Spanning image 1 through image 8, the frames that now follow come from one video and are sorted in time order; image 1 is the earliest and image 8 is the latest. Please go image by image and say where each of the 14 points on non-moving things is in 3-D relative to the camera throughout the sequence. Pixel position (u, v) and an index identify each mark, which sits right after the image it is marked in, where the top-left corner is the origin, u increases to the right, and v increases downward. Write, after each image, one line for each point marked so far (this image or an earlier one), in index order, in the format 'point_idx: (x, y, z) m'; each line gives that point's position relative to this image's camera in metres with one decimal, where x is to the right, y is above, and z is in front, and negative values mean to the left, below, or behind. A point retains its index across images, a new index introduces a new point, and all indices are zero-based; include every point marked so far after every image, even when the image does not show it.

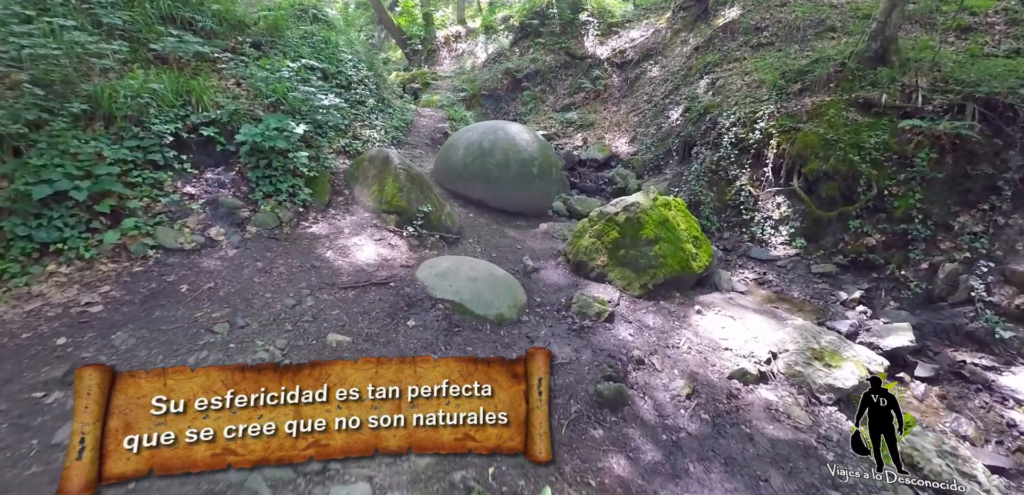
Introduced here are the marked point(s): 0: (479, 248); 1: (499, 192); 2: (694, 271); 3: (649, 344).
0: (-0.3, 0.0, +4.6) m
1: (-0.1, +0.7, +5.4) m
2: (+1.9, -0.3, +4.3) m
3: (+1.1, -0.8, +3.4) m
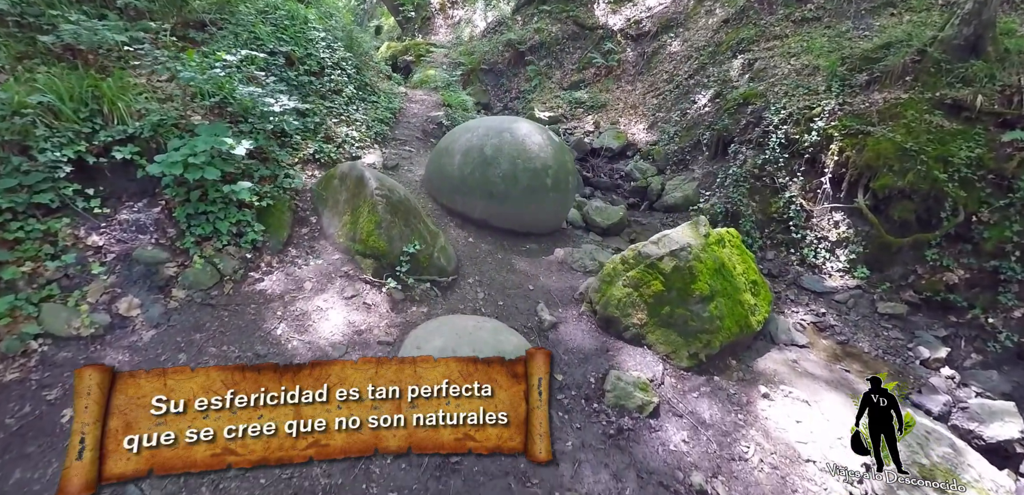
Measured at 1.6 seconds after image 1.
0: (-0.2, -0.3, +3.7) m
1: (-0.1, +0.4, +4.5) m
2: (+1.9, -0.6, +3.5) m
3: (+1.2, -1.3, +2.7) m
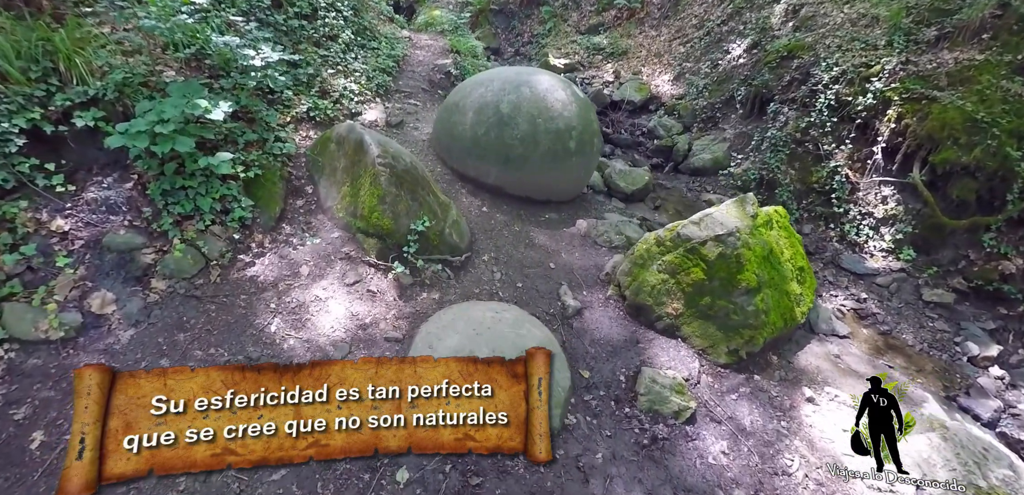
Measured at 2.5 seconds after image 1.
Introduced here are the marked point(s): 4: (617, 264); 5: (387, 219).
0: (-0.1, -0.2, +3.4) m
1: (+0.1, +0.7, +4.1) m
2: (+2.1, -0.5, +3.2) m
3: (+1.3, -1.2, +2.5) m
4: (+0.9, -0.1, +3.6) m
5: (-0.9, +0.2, +3.1) m
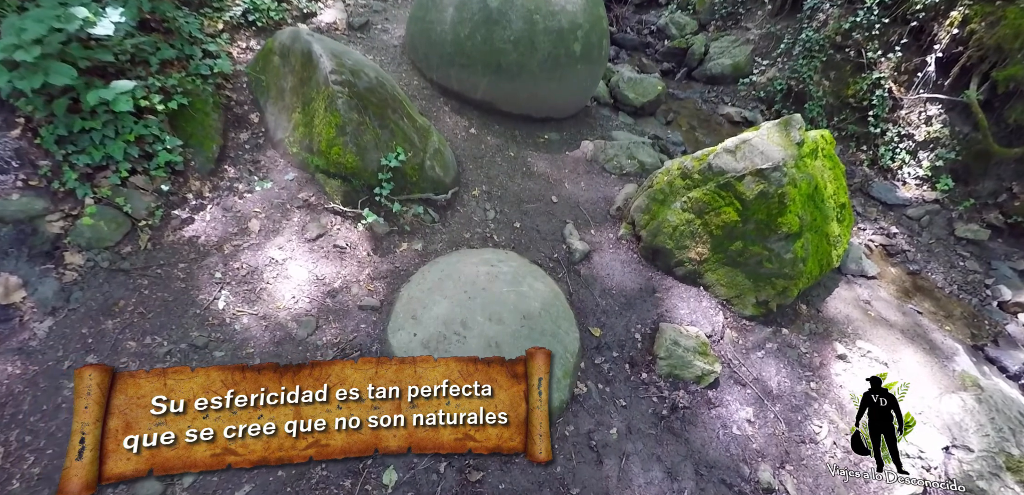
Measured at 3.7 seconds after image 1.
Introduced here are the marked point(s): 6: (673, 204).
0: (-0.1, +0.2, +2.9) m
1: (0.0, +1.2, +3.4) m
2: (+2.1, -0.1, +2.9) m
3: (+1.3, -1.0, +2.3) m
4: (+0.8, +0.4, +3.1) m
5: (-0.9, +0.5, +2.5) m
6: (+1.0, +0.3, +2.7) m
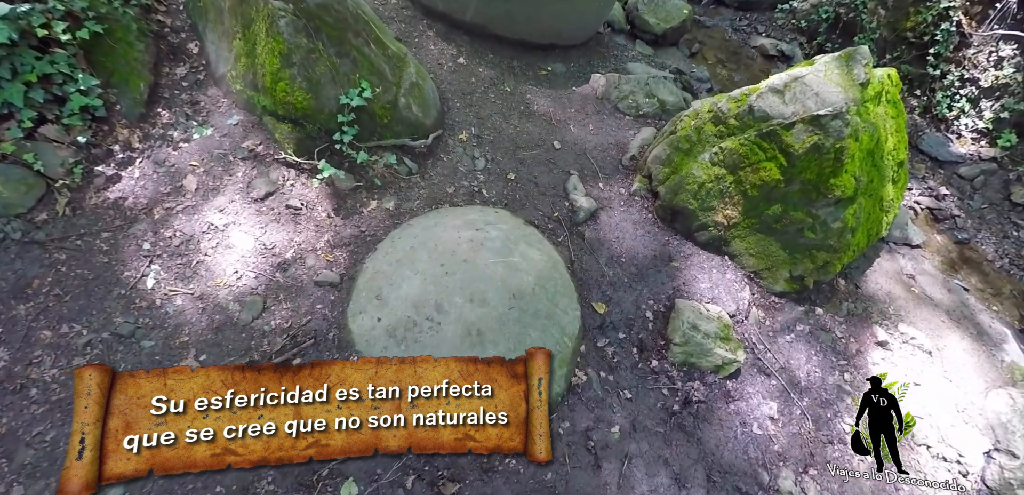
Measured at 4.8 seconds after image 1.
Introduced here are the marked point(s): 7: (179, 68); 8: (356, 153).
0: (-0.2, +0.5, +2.5) m
1: (0.0, +1.5, +2.8) m
2: (+2.0, +0.1, +2.4) m
3: (+1.2, -0.9, +1.9) m
4: (+0.8, +0.6, +2.6) m
5: (-0.9, +0.7, +2.0) m
6: (+0.9, +0.5, +2.3) m
7: (-1.7, +0.9, +2.3) m
8: (-0.8, +0.4, +2.2) m
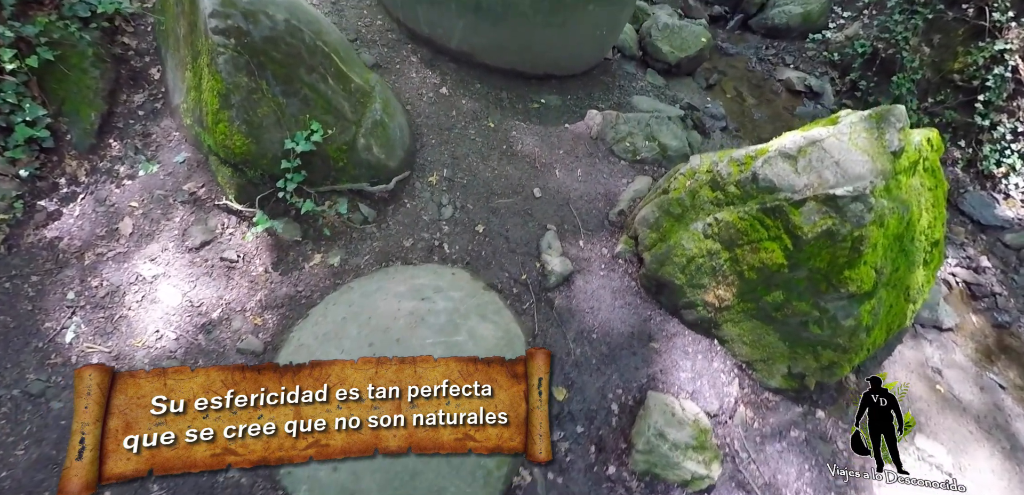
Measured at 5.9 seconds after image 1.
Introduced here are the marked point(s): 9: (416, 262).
0: (-0.3, +0.2, +2.2) m
1: (0.0, +1.2, +2.6) m
2: (+1.8, -0.3, +2.0) m
3: (+0.9, -1.2, +1.6) m
4: (+0.7, +0.3, +2.3) m
5: (-1.1, +0.4, +1.8) m
6: (+0.8, +0.1, +1.9) m
7: (-1.9, +0.8, +2.2) m
8: (-0.9, +0.2, +2.0) m
9: (-0.4, -0.1, +2.0) m
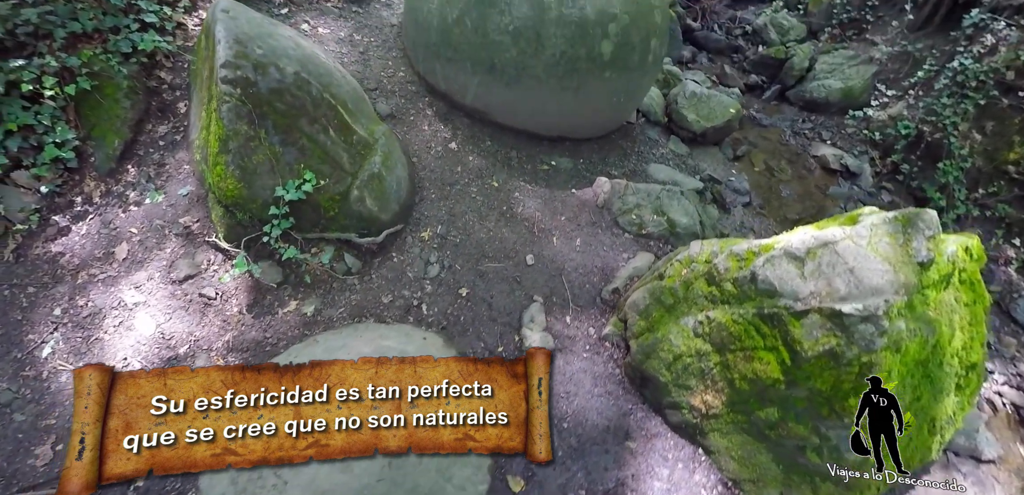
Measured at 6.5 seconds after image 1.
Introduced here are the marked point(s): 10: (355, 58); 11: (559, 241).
0: (-0.4, -0.1, +2.2) m
1: (+0.1, +0.8, +2.5) m
2: (+1.7, -0.9, +1.7) m
3: (+0.7, -1.6, +1.4) m
4: (+0.6, -0.1, +2.2) m
5: (-1.2, +0.3, +1.9) m
6: (+0.7, -0.3, +1.8) m
7: (-1.8, +0.6, +2.3) m
8: (-1.0, 0.0, +2.0) m
9: (-0.5, -0.3, +2.0) m
10: (-1.0, +1.1, +2.7) m
11: (+0.2, 0.0, +2.3) m
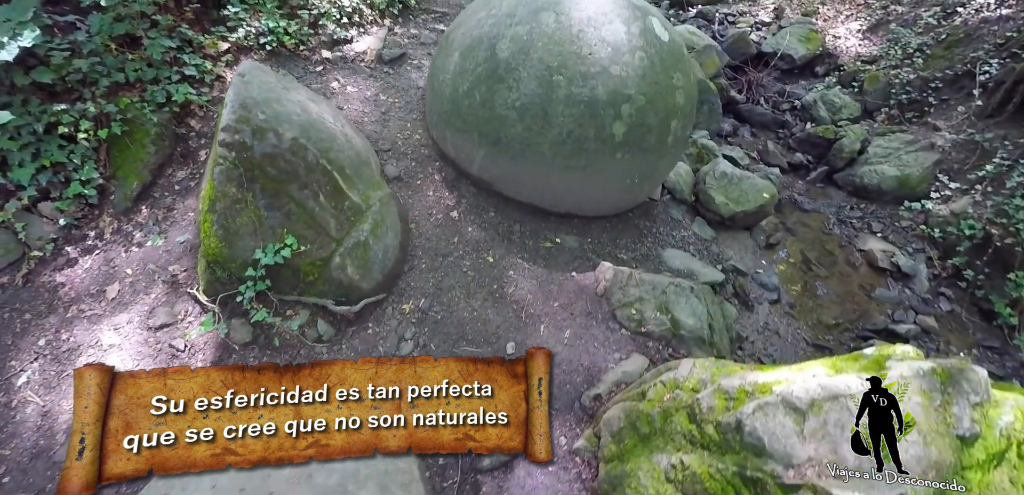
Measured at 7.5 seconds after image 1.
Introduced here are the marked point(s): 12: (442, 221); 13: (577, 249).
0: (-0.5, -0.5, +2.1) m
1: (+0.1, +0.4, +2.5) m
2: (+1.4, -1.4, +1.4) m
3: (+0.3, -2.0, +1.1) m
4: (+0.5, -0.6, +2.0) m
5: (-1.2, 0.0, +1.9) m
6: (+0.5, -0.7, +1.6) m
7: (-1.8, +0.4, +2.5) m
8: (-1.1, -0.3, +2.0) m
9: (-0.7, -0.6, +1.9) m
10: (-0.8, +0.8, +2.8) m
11: (+0.2, -0.4, +2.2) m
12: (-0.4, +0.1, +2.5) m
13: (+0.4, 0.0, +2.6) m
